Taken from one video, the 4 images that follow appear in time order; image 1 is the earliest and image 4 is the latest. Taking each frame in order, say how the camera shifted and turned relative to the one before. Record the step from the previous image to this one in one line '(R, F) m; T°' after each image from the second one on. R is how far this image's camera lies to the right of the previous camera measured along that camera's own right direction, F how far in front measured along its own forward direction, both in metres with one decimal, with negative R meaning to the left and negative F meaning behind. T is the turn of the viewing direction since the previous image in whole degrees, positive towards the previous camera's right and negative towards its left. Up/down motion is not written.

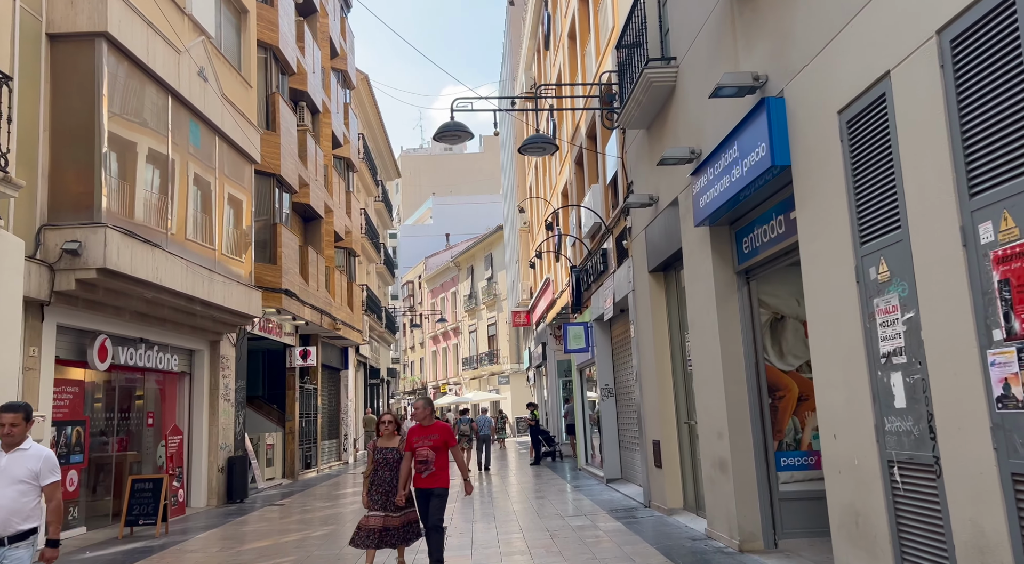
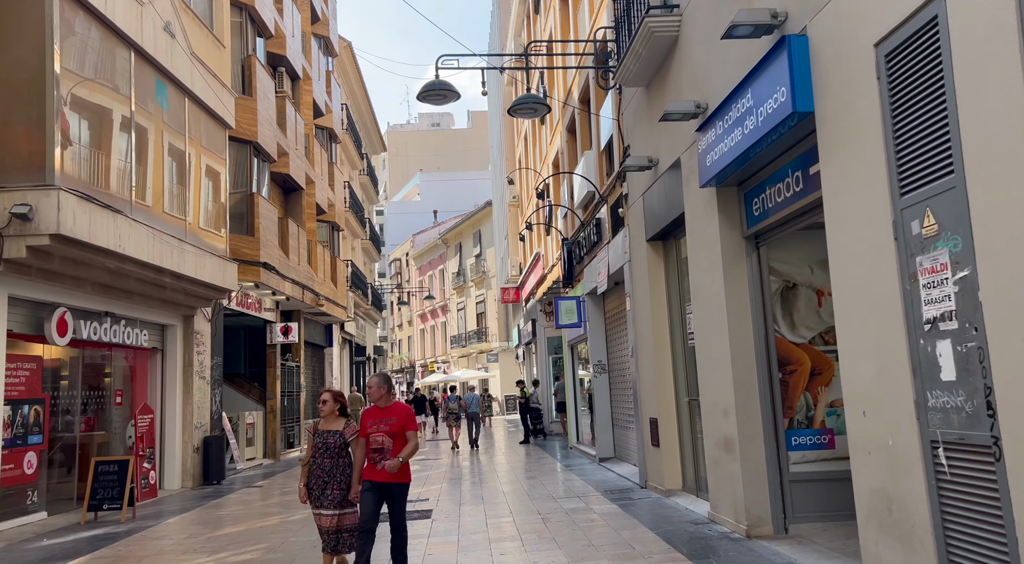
(0.0, +0.7) m; +1°
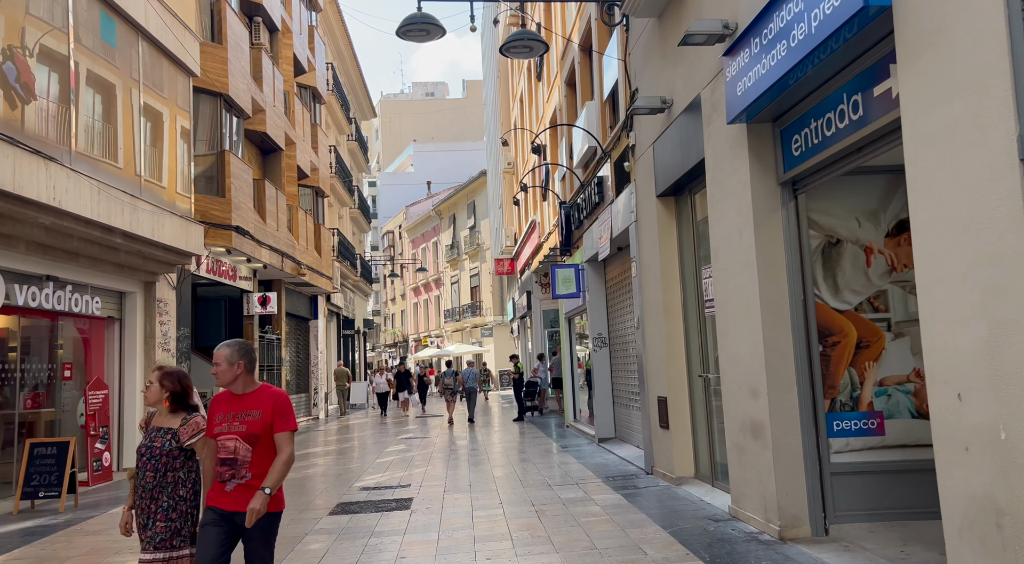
(0.0, +1.2) m; 0°
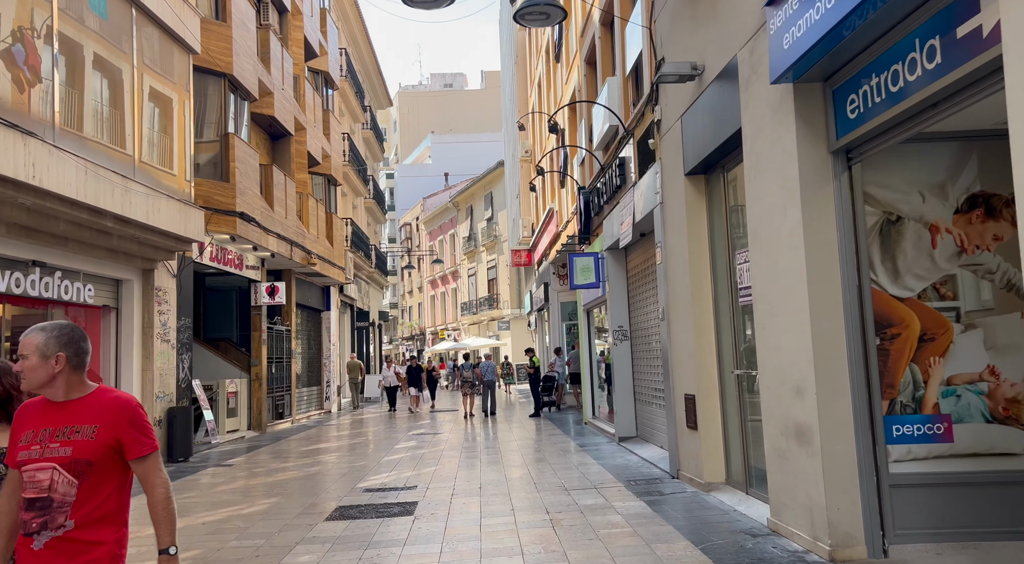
(0.0, +0.8) m; -1°
